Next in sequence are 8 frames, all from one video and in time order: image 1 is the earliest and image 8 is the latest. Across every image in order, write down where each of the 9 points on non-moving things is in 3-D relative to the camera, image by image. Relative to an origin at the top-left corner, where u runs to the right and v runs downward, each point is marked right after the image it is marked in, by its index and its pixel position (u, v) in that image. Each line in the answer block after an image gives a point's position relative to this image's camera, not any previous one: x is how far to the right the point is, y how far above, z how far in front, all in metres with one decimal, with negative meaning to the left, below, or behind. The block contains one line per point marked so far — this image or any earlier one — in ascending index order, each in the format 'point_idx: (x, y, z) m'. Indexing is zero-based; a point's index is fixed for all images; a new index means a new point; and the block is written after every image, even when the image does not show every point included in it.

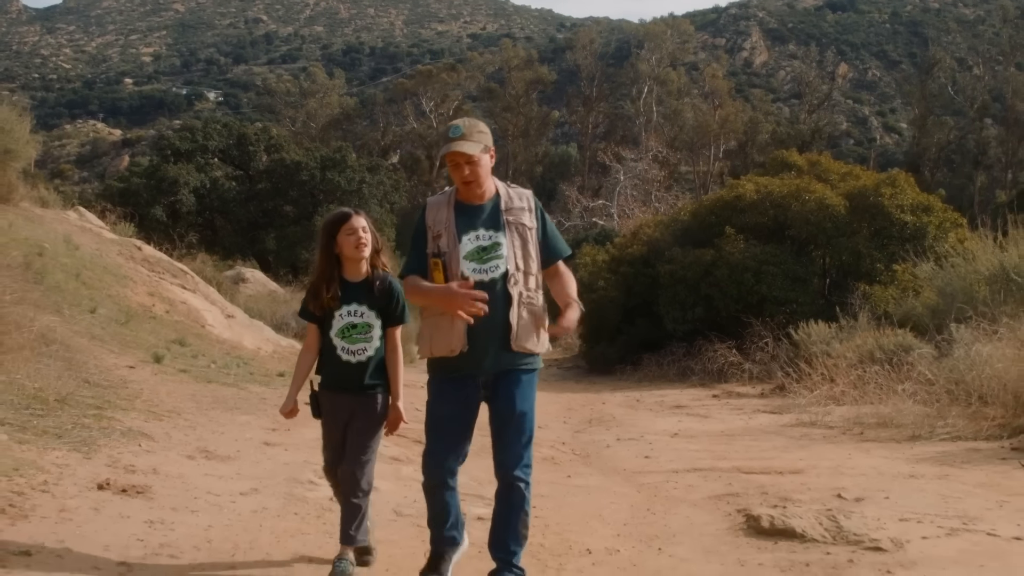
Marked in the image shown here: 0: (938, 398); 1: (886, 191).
0: (+2.4, -0.6, +8.5) m
1: (+3.3, +0.9, +13.1) m
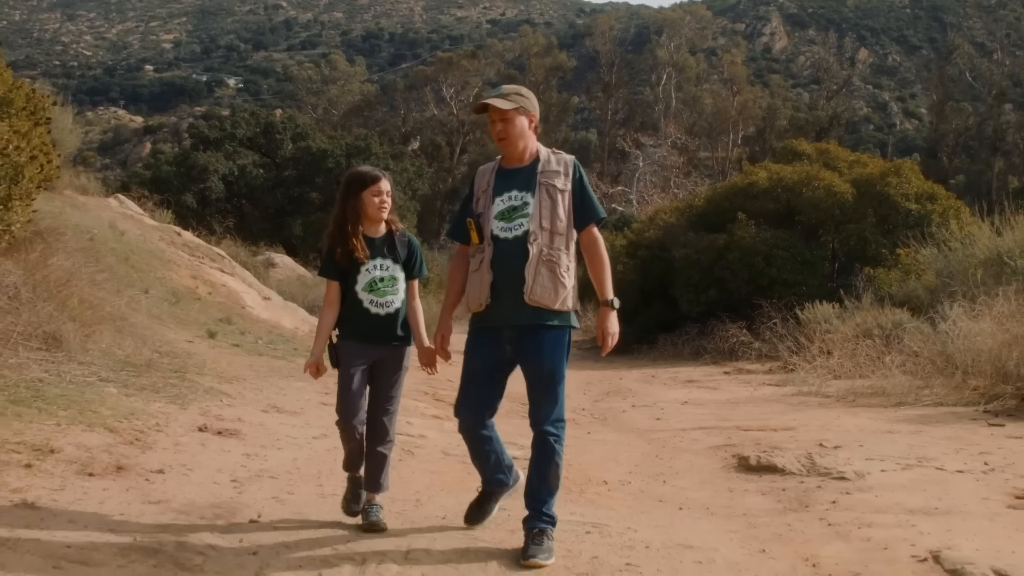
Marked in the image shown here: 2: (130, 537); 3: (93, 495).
0: (+2.5, -0.5, +9.3) m
1: (+3.5, +1.0, +13.9) m
2: (-0.8, -0.5, +3.3) m
3: (-1.0, -0.5, +3.7) m
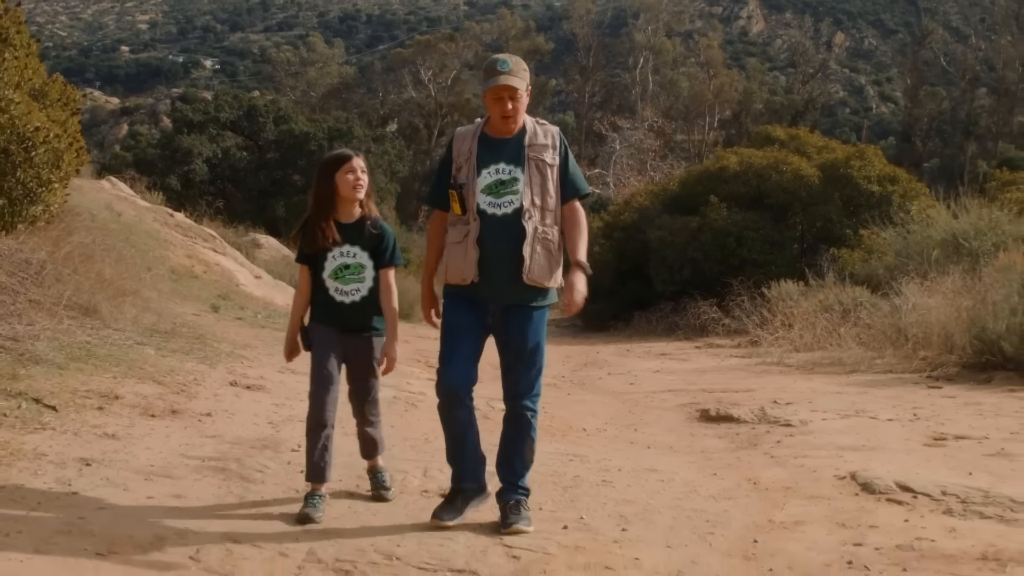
0: (+2.4, -0.3, +10.1) m
1: (+3.3, +1.2, +14.7) m
2: (-0.8, -0.5, +4.1) m
3: (-1.0, -0.4, +4.5) m
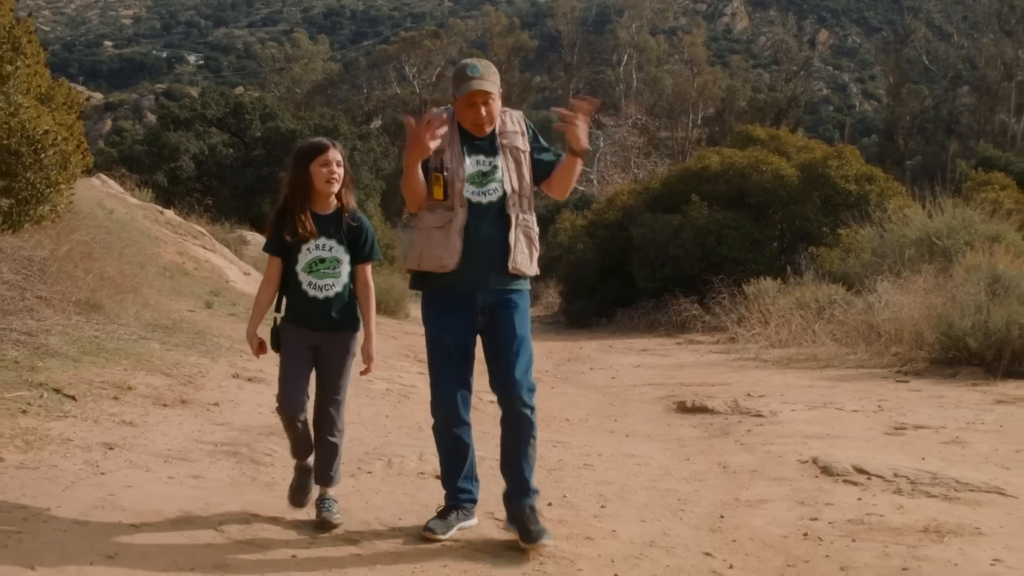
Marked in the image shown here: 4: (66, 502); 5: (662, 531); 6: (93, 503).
0: (+2.3, -0.3, +10.4) m
1: (+3.2, +1.2, +15.1) m
2: (-0.9, -0.4, +4.4) m
3: (-1.1, -0.4, +4.8) m
4: (-1.0, -0.5, +3.4) m
5: (+0.3, -0.5, +3.4) m
6: (-0.9, -0.5, +3.4) m
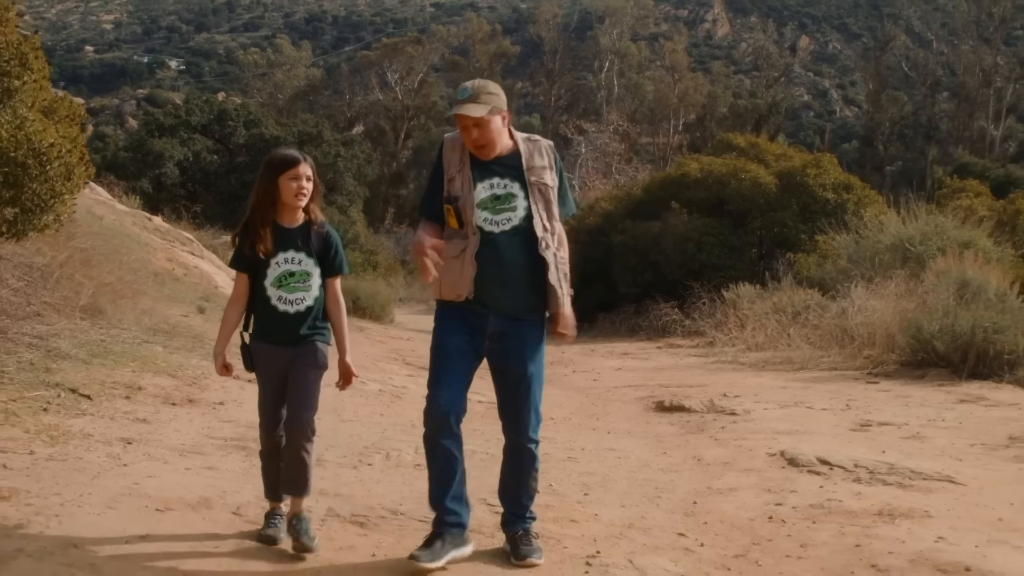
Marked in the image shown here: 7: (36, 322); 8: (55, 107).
0: (+2.2, -0.4, +10.8) m
1: (+3.0, +1.2, +15.4) m
2: (-0.9, -0.5, +4.7) m
3: (-1.1, -0.4, +5.1) m
4: (-1.0, -0.5, +3.7) m
5: (+0.3, -0.6, +3.7) m
6: (-0.9, -0.5, +3.7) m
7: (-2.1, -0.2, +6.8) m
8: (-2.4, +0.9, +8.0) m
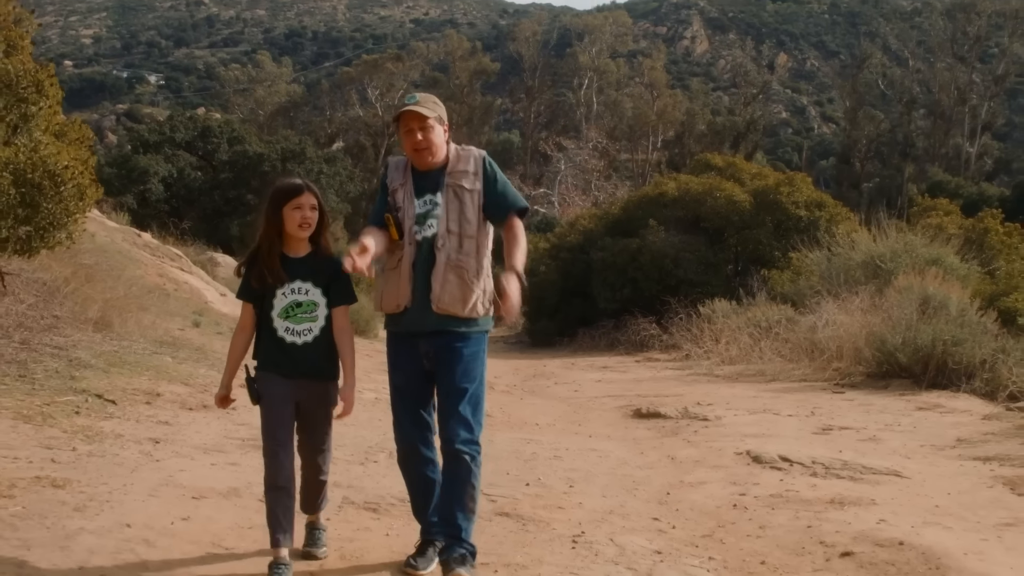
0: (+2.1, -0.5, +11.3) m
1: (+2.8, +1.0, +16.0) m
2: (-0.9, -0.5, +5.2) m
3: (-1.1, -0.5, +5.6) m
4: (-1.0, -0.5, +4.2) m
5: (+0.3, -0.6, +4.2) m
6: (-1.0, -0.5, +4.2) m
7: (-2.2, -0.2, +7.2) m
8: (-2.5, +0.9, +8.5) m
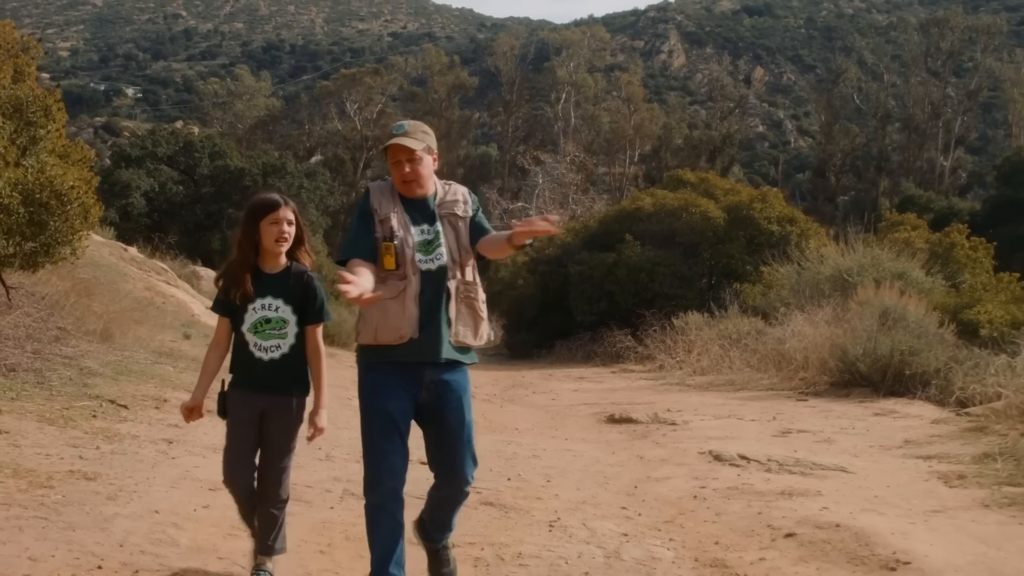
0: (+1.9, -0.6, +11.8) m
1: (+2.6, +0.9, +16.5) m
2: (-1.0, -0.6, +5.6) m
3: (-1.2, -0.5, +6.0) m
4: (-1.1, -0.6, +4.6) m
5: (+0.2, -0.6, +4.7) m
6: (-1.0, -0.6, +4.6) m
7: (-2.3, -0.3, +7.7) m
8: (-2.6, +0.8, +8.9) m
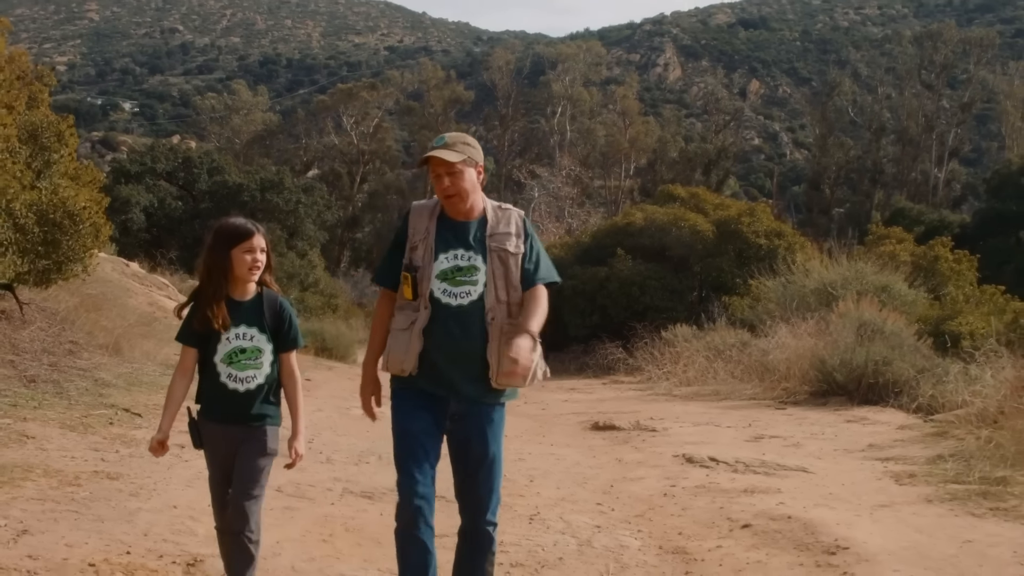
0: (+1.9, -0.7, +12.2) m
1: (+2.5, +0.7, +16.9) m
2: (-1.0, -0.6, +6.1) m
3: (-1.3, -0.6, +6.5) m
4: (-1.1, -0.6, +5.1) m
5: (+0.2, -0.7, +5.1) m
6: (-1.1, -0.6, +5.1) m
7: (-2.3, -0.4, +8.1) m
8: (-2.7, +0.7, +9.4) m
